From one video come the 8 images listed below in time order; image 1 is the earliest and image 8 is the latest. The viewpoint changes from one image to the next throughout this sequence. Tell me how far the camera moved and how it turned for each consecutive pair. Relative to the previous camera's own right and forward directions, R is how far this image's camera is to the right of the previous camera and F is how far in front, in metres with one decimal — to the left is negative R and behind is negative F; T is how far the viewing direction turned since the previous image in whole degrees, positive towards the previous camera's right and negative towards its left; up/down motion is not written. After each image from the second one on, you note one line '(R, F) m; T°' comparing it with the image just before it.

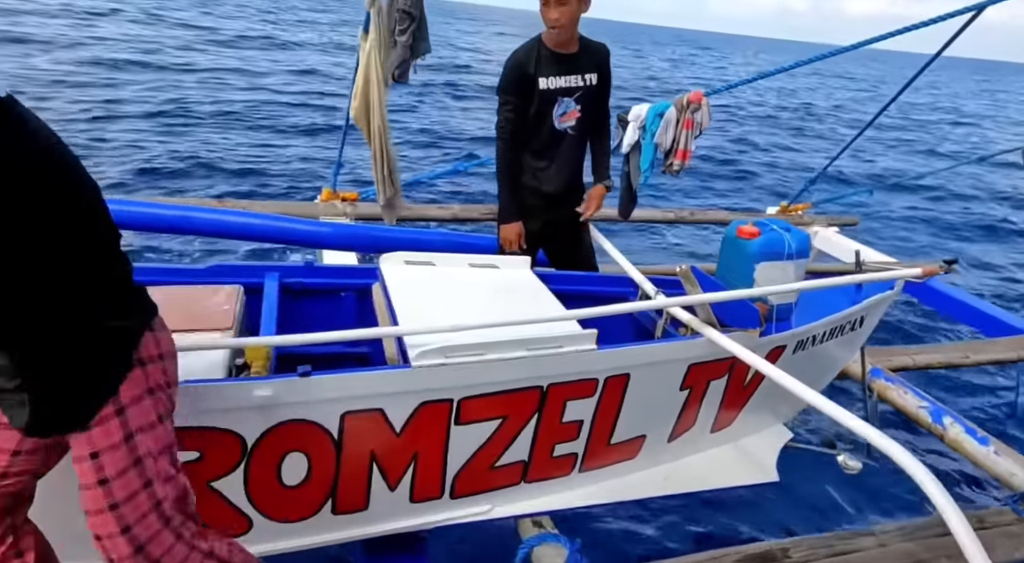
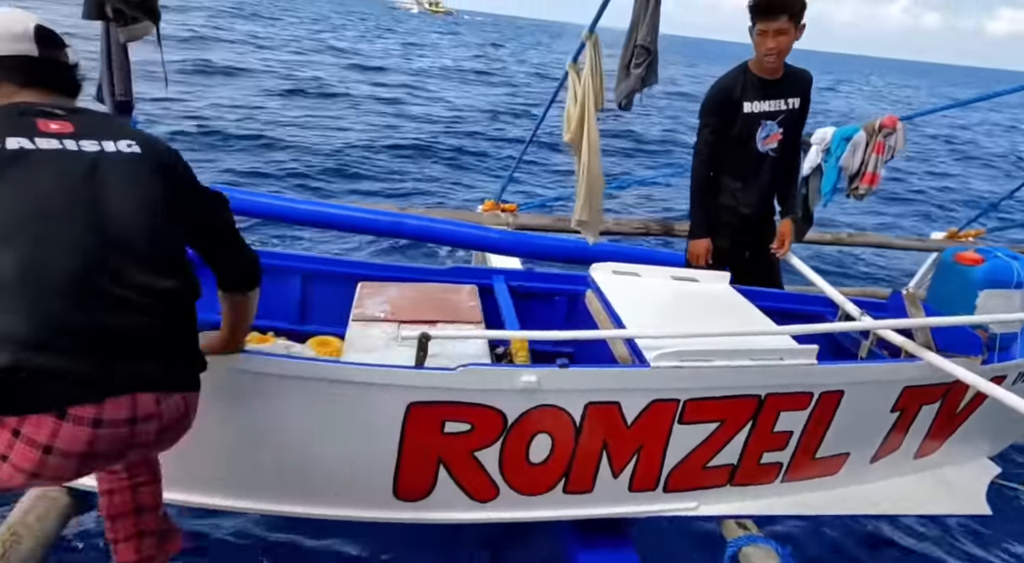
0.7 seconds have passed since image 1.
(-0.4, -0.3) m; -10°
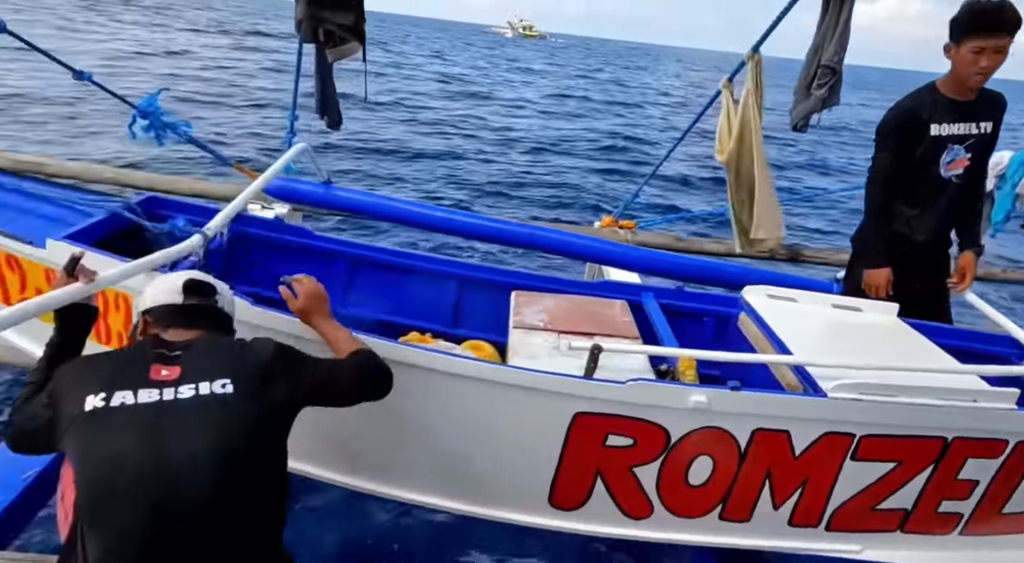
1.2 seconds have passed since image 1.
(-0.2, 0.0) m; -9°
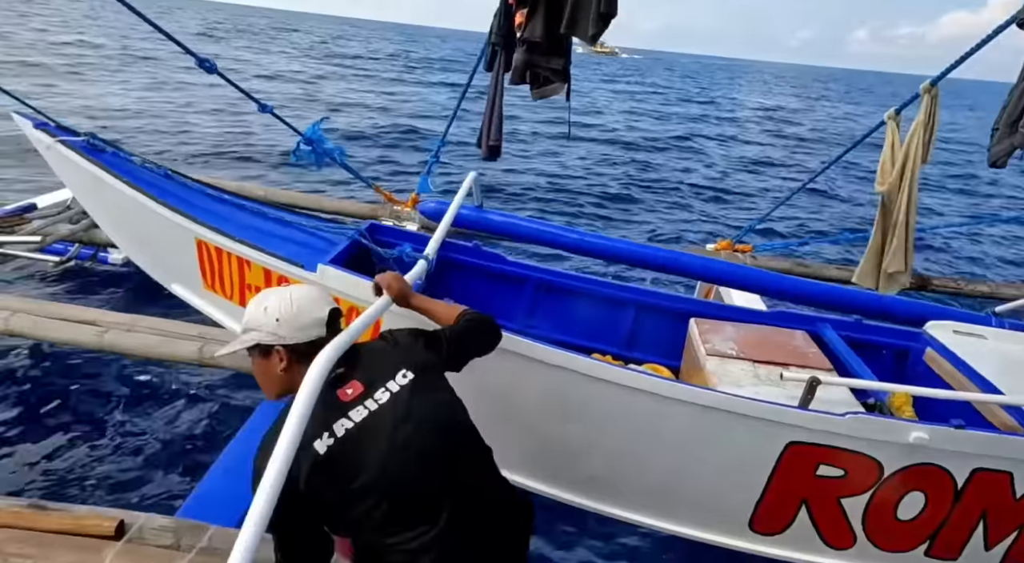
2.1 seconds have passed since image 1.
(-0.5, -0.2) m; -7°
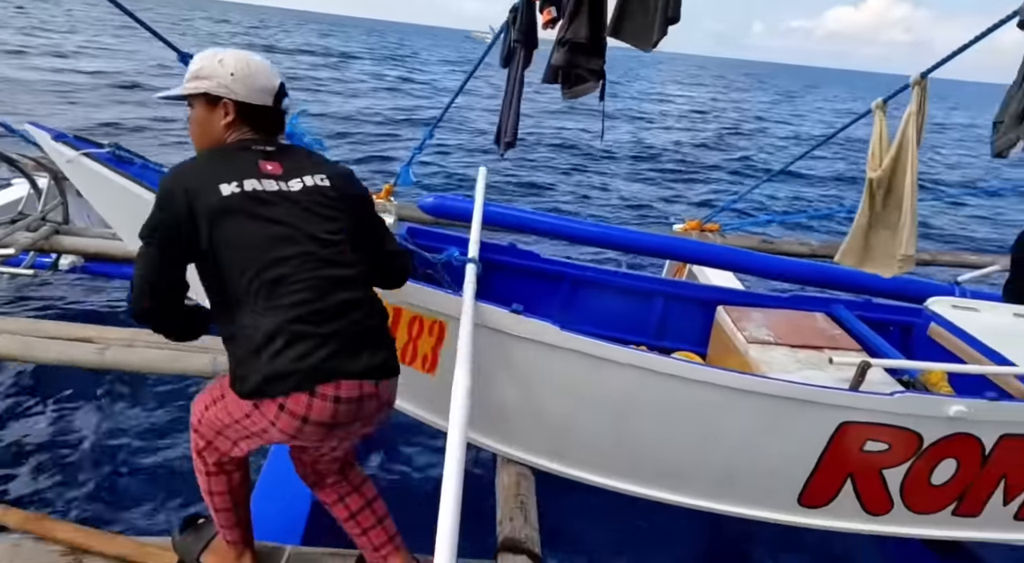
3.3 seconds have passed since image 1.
(-0.5, 0.0) m; +6°
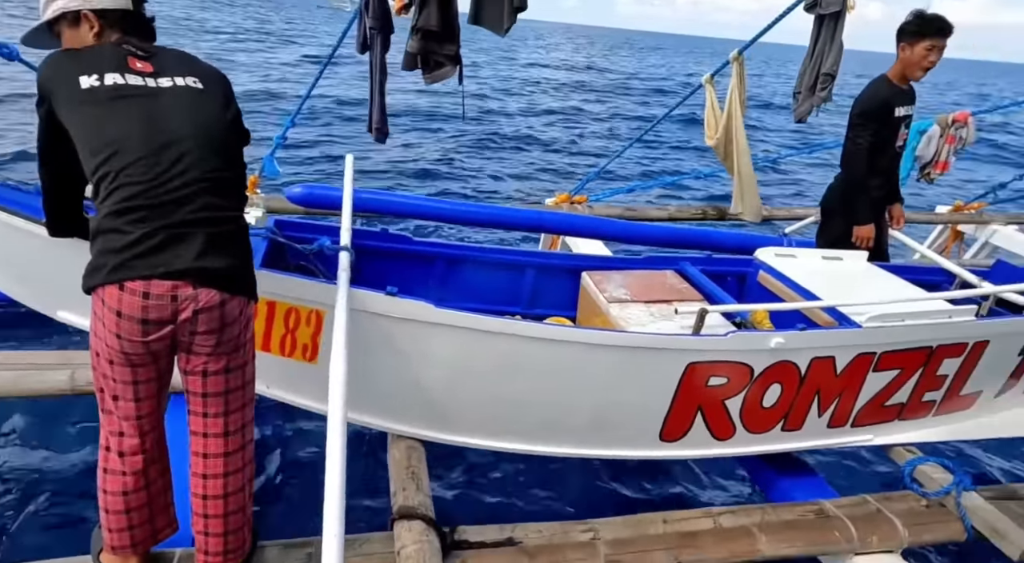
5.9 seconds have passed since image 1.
(0.0, -0.2) m; +11°
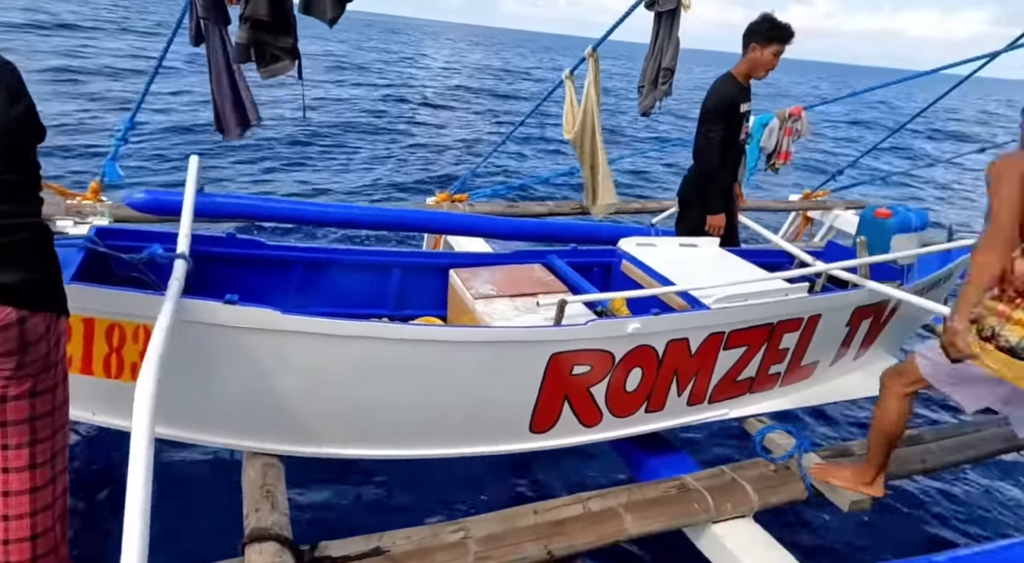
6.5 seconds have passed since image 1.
(+0.1, 0.0) m; +9°
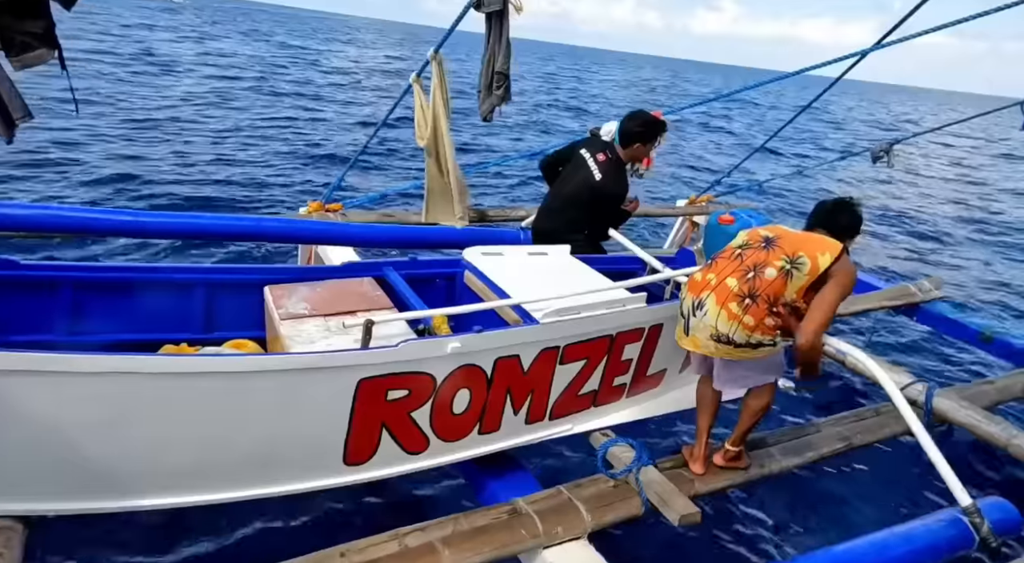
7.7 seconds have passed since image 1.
(+0.5, +0.2) m; +7°
